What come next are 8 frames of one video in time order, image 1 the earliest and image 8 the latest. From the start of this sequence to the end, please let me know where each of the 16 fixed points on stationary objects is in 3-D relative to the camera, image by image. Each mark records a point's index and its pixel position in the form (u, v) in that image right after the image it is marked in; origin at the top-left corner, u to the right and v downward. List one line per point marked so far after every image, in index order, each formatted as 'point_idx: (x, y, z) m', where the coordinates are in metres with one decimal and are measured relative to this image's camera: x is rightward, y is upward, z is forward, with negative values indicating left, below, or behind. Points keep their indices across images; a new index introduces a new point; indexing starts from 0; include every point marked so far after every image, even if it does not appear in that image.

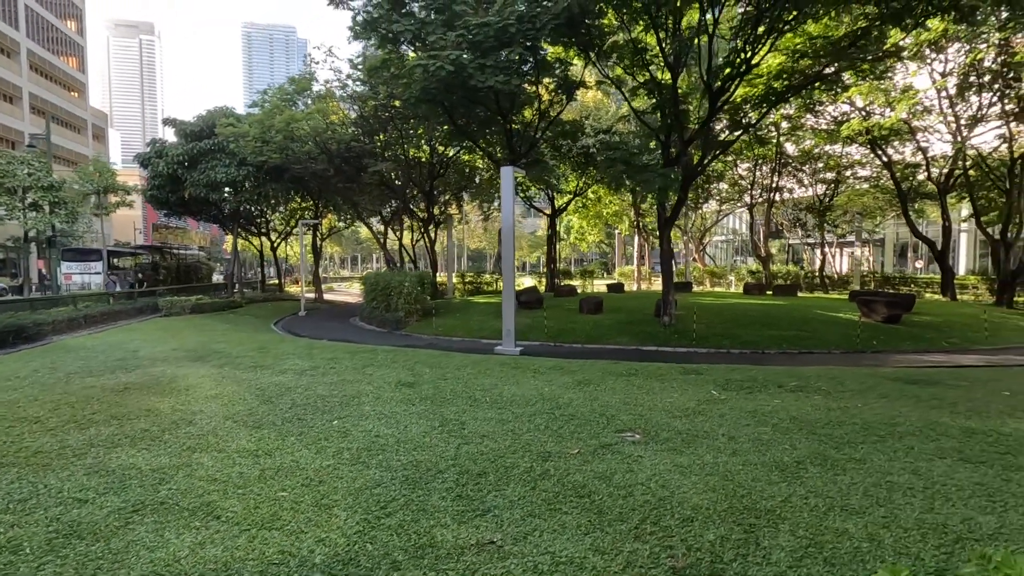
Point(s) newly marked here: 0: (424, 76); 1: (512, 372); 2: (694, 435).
0: (-1.9, +4.6, +12.7) m
1: (0.0, -1.1, +7.7) m
2: (+1.4, -1.2, +4.7) m
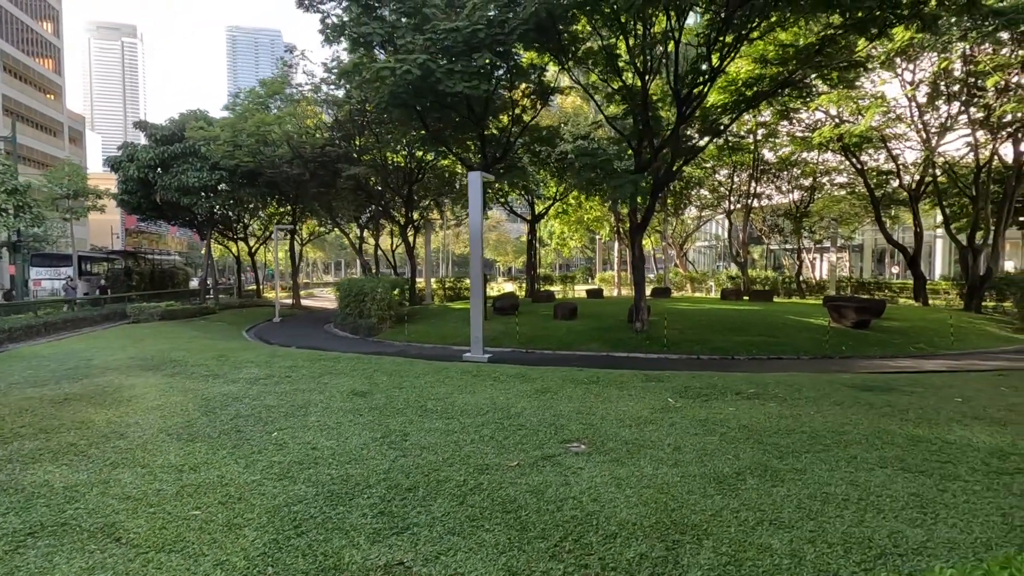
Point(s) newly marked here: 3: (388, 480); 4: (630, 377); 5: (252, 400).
0: (-2.6, +4.5, +12.6) m
1: (-0.5, -1.2, +7.6) m
2: (+1.0, -1.2, +4.6) m
3: (-0.8, -1.2, +3.7) m
4: (+1.6, -1.2, +7.8) m
5: (-2.7, -1.2, +6.1) m
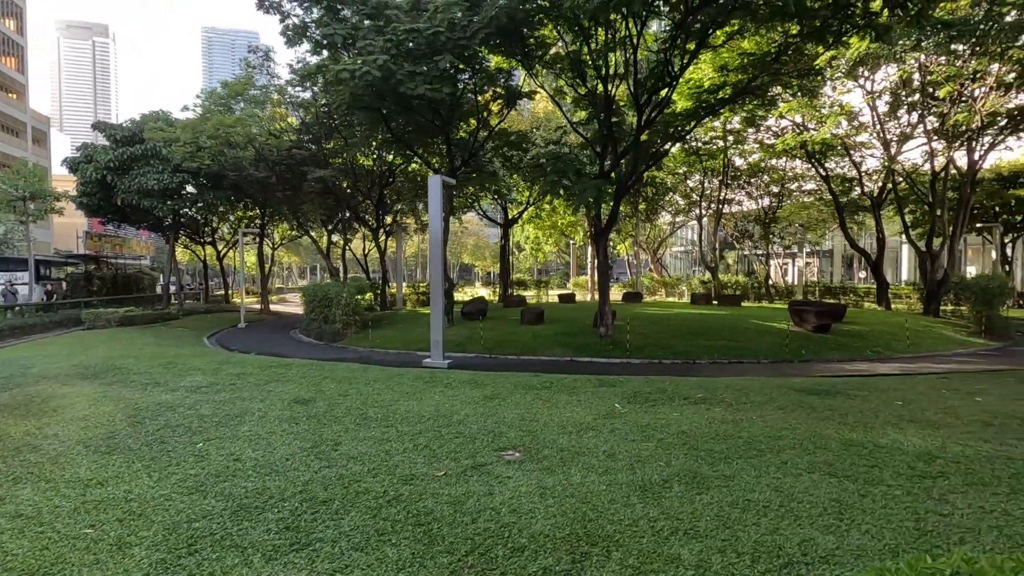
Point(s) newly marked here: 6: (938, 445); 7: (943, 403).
0: (-3.4, +4.4, +12.5) m
1: (-1.2, -1.3, +7.5) m
2: (+0.5, -1.3, +4.6) m
3: (-1.3, -1.3, +3.6) m
4: (+0.9, -1.2, +7.8) m
5: (-3.3, -1.2, +5.9) m
6: (+3.3, -1.2, +4.6) m
7: (+4.5, -1.2, +6.1) m
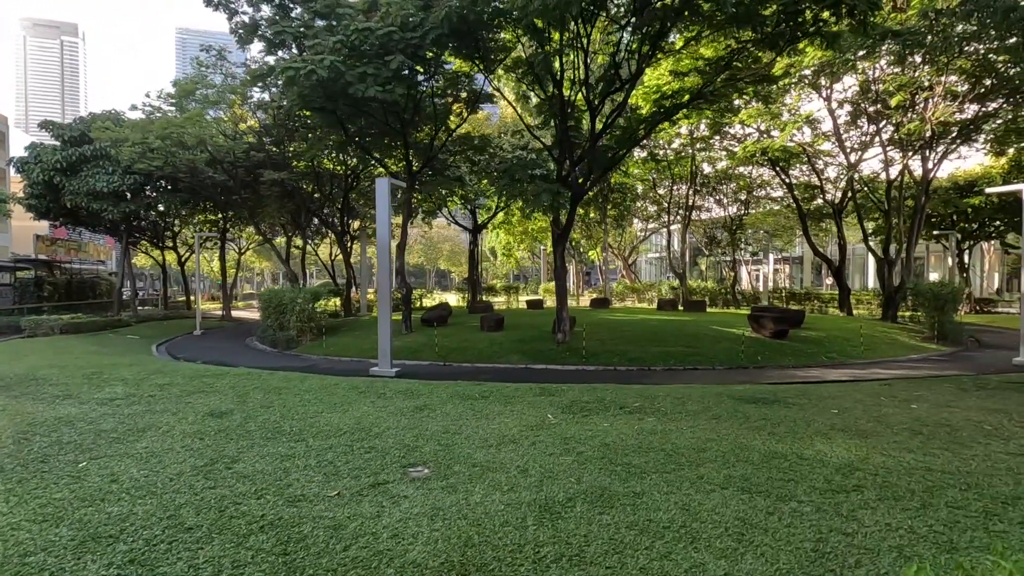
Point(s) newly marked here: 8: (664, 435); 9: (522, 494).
0: (-4.3, +4.3, +12.1) m
1: (-1.9, -1.3, +7.2) m
2: (-0.2, -1.3, +4.3) m
3: (-1.9, -1.3, +3.3) m
4: (+0.2, -1.3, +7.6) m
5: (-4.0, -1.3, +5.5) m
6: (+2.7, -1.3, +4.5) m
7: (+3.7, -1.3, +6.0) m
8: (+1.3, -1.3, +5.2) m
9: (+0.1, -1.3, +3.8) m
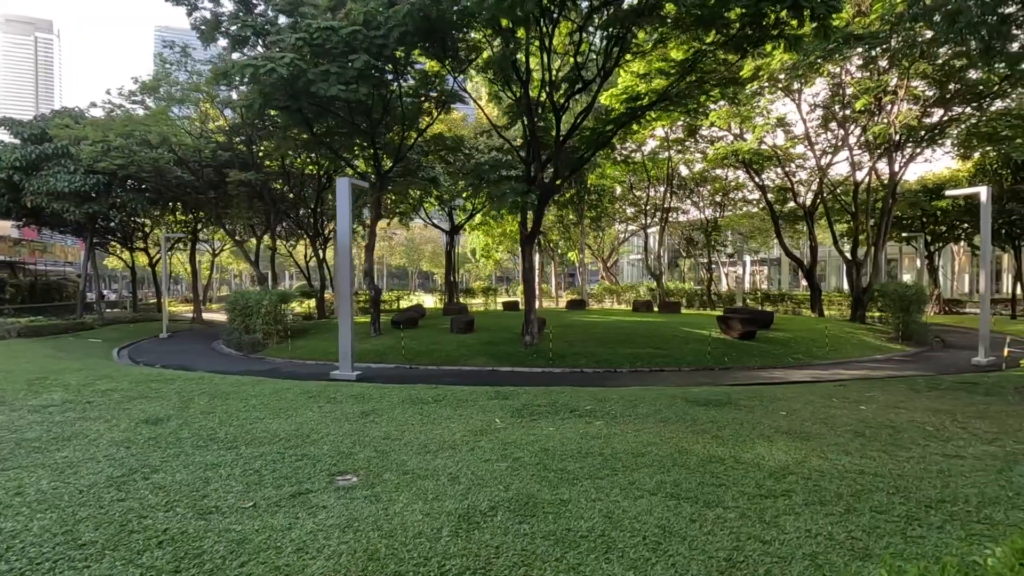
0: (-5.1, +4.2, +11.9) m
1: (-2.5, -1.4, +7.0) m
2: (-0.7, -1.3, +4.2) m
3: (-2.4, -1.3, +3.1) m
4: (-0.4, -1.3, +7.5) m
5: (-4.5, -1.3, +5.3) m
6: (+2.2, -1.3, +4.4) m
7: (+3.2, -1.3, +6.0) m
8: (+0.8, -1.3, +5.1) m
9: (-0.4, -1.3, +3.6) m
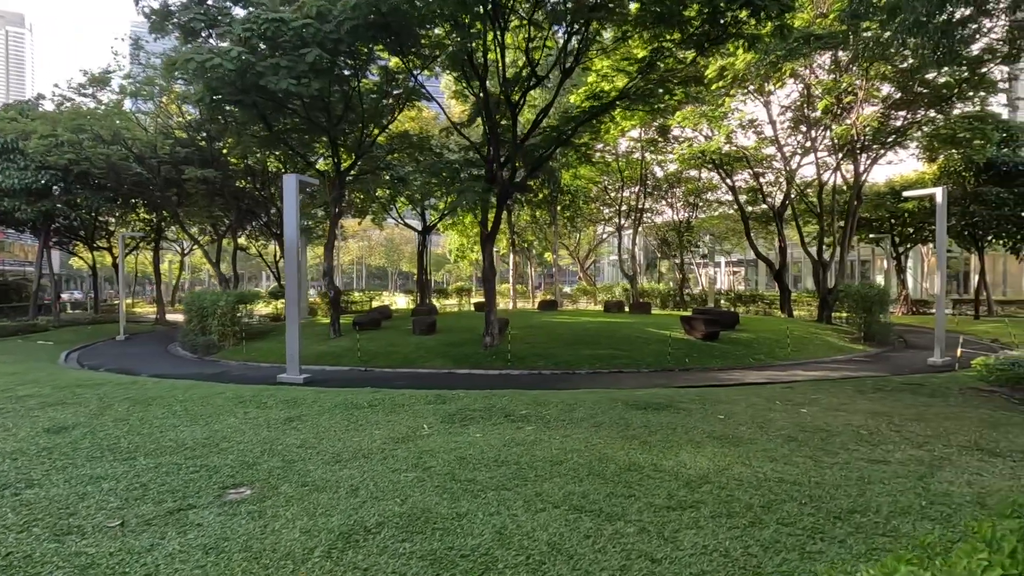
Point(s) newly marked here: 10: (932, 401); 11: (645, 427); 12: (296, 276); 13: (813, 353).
0: (-5.9, +4.2, +11.5) m
1: (-3.2, -1.4, +6.7) m
2: (-1.3, -1.3, +3.9) m
3: (-3.0, -1.3, +2.8) m
4: (-1.2, -1.3, +7.2) m
5: (-5.2, -1.3, +4.9) m
6: (+1.5, -1.3, +4.3) m
7: (+2.5, -1.3, +5.9) m
8: (+0.2, -1.3, +4.9) m
9: (-1.0, -1.3, +3.4) m
10: (+4.8, -1.3, +6.7) m
11: (+1.2, -1.3, +5.5) m
12: (-3.8, +0.2, +10.3) m
13: (+7.2, -1.5, +14.1) m
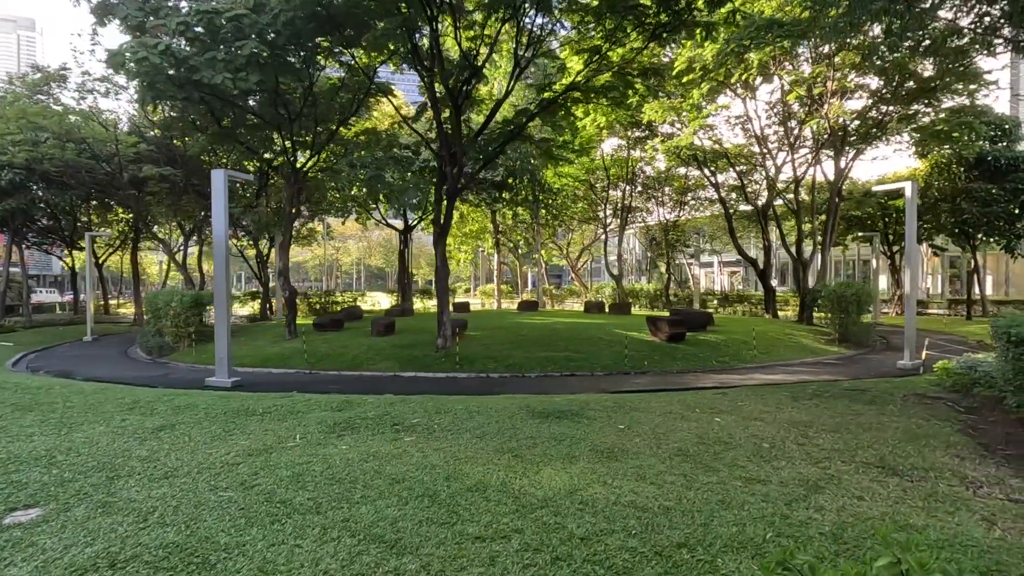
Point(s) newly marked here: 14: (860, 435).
0: (-6.9, +4.2, +11.1) m
1: (-4.3, -1.4, +6.3) m
2: (-2.4, -1.3, +3.5) m
3: (-4.1, -1.3, +2.4) m
4: (-2.2, -1.3, +6.8) m
5: (-6.2, -1.3, +4.5) m
6: (+0.4, -1.3, +3.8) m
7: (+1.4, -1.3, +5.4) m
8: (-0.9, -1.3, +4.5) m
9: (-2.1, -1.3, +3.0) m
10: (+3.7, -1.3, +6.2) m
11: (+0.2, -1.3, +5.0) m
12: (-4.8, +0.2, +9.9) m
13: (+6.2, -1.5, +13.6) m
14: (+3.0, -1.3, +5.1) m
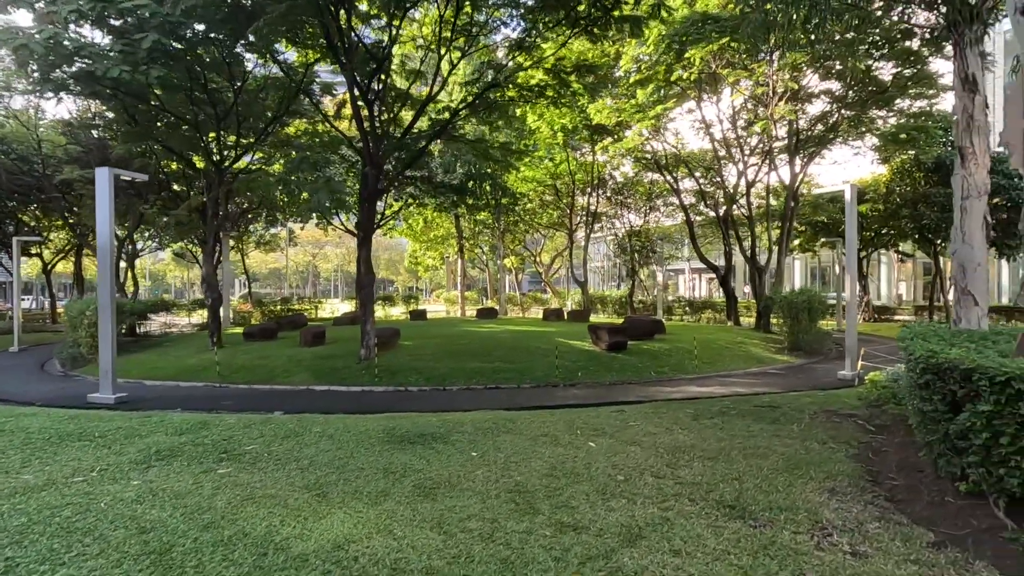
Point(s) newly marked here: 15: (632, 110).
0: (-8.4, +4.1, +10.4) m
1: (-5.6, -1.4, +5.5) m
2: (-3.7, -1.4, +2.8) m
3: (-5.3, -1.3, +1.7) m
4: (-3.5, -1.4, +6.1) m
5: (-7.5, -1.4, +3.7) m
6: (-0.8, -1.3, +3.1) m
7: (+0.1, -1.3, +4.8) m
8: (-2.2, -1.4, +3.8) m
9: (-3.4, -1.4, +2.2) m
10: (+2.4, -1.4, +5.6) m
11: (-1.1, -1.3, +4.4) m
12: (-6.2, +0.1, +9.1) m
13: (+4.7, -1.7, +13.1) m
14: (+1.7, -1.3, +4.5) m
15: (+3.3, +4.9, +16.2) m
